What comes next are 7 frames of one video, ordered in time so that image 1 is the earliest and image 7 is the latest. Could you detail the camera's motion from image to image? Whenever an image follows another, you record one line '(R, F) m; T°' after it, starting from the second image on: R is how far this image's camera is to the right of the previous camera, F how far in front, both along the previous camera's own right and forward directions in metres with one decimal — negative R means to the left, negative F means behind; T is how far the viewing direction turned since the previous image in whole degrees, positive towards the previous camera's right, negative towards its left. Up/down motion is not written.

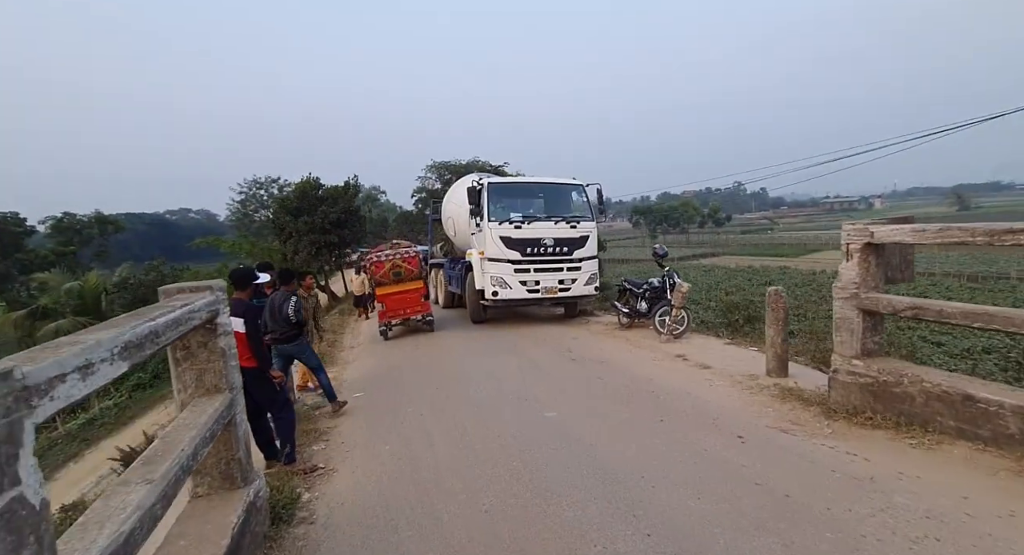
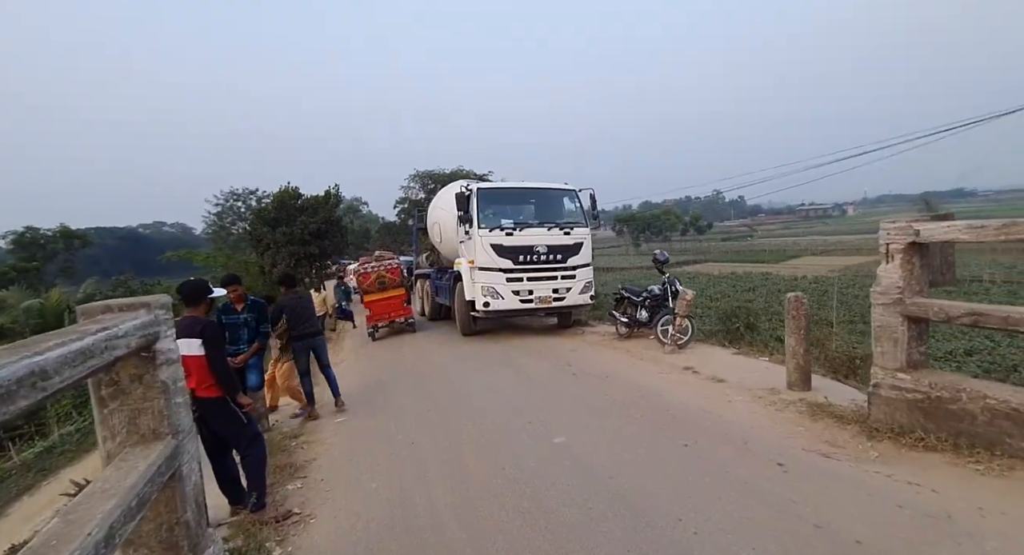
(-0.2, +0.6) m; +2°
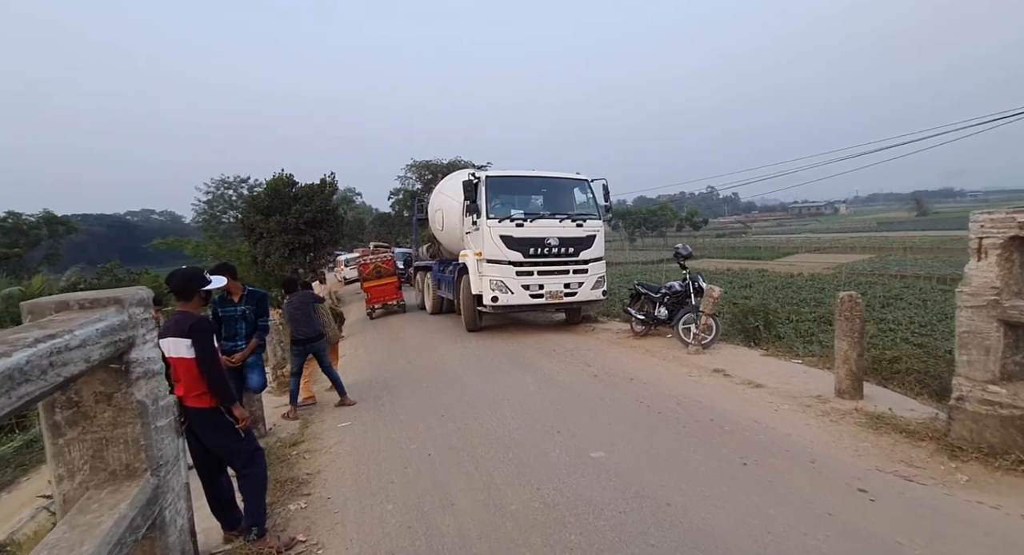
(-0.3, +0.5) m; +1°
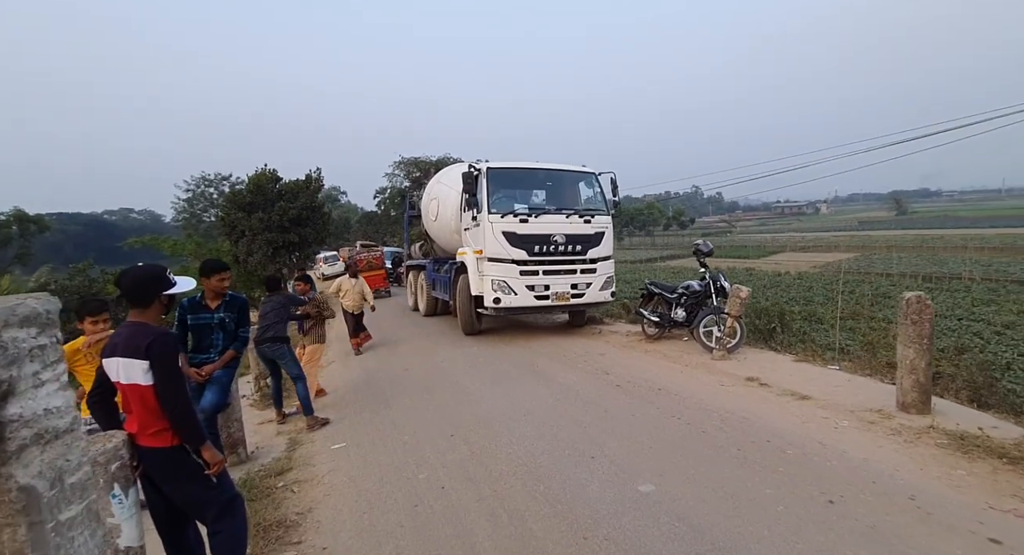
(-0.3, +0.7) m; +2°
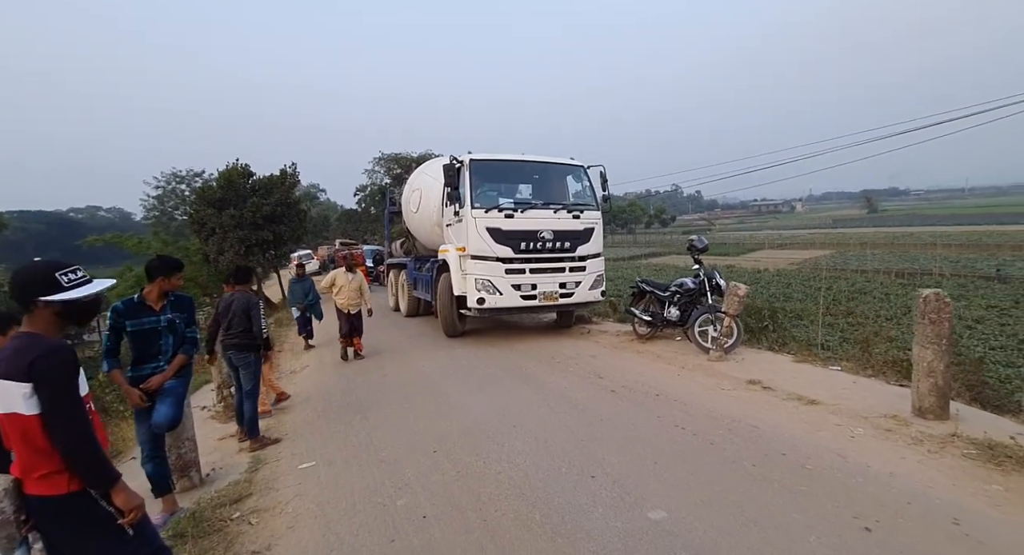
(-0.1, +0.5) m; +2°
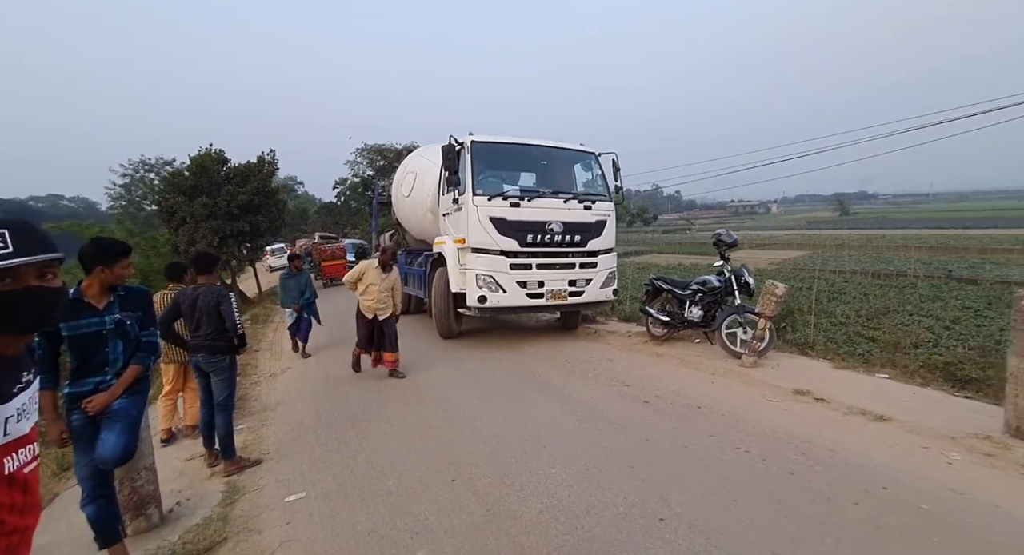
(-0.4, +0.8) m; +2°
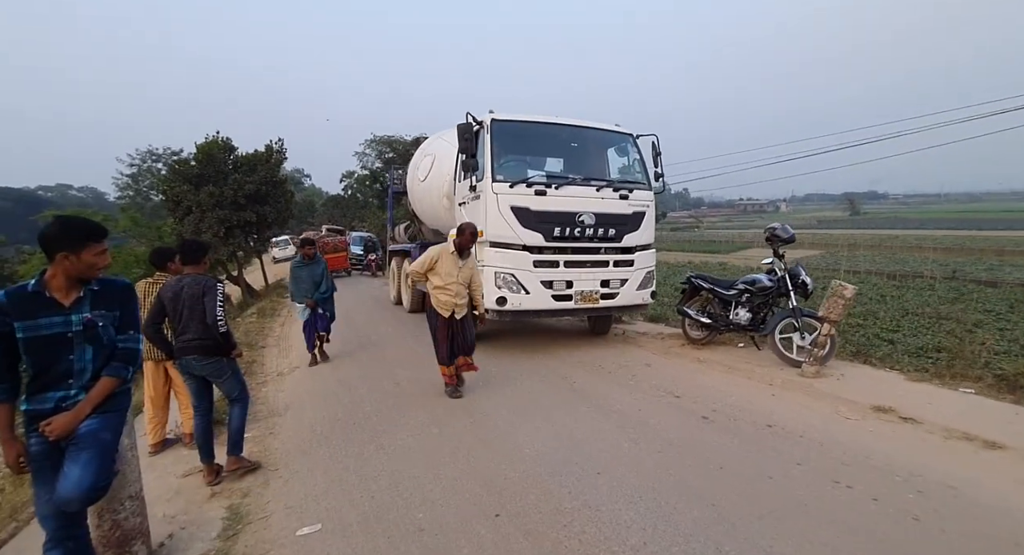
(-0.3, +0.6) m; -1°
